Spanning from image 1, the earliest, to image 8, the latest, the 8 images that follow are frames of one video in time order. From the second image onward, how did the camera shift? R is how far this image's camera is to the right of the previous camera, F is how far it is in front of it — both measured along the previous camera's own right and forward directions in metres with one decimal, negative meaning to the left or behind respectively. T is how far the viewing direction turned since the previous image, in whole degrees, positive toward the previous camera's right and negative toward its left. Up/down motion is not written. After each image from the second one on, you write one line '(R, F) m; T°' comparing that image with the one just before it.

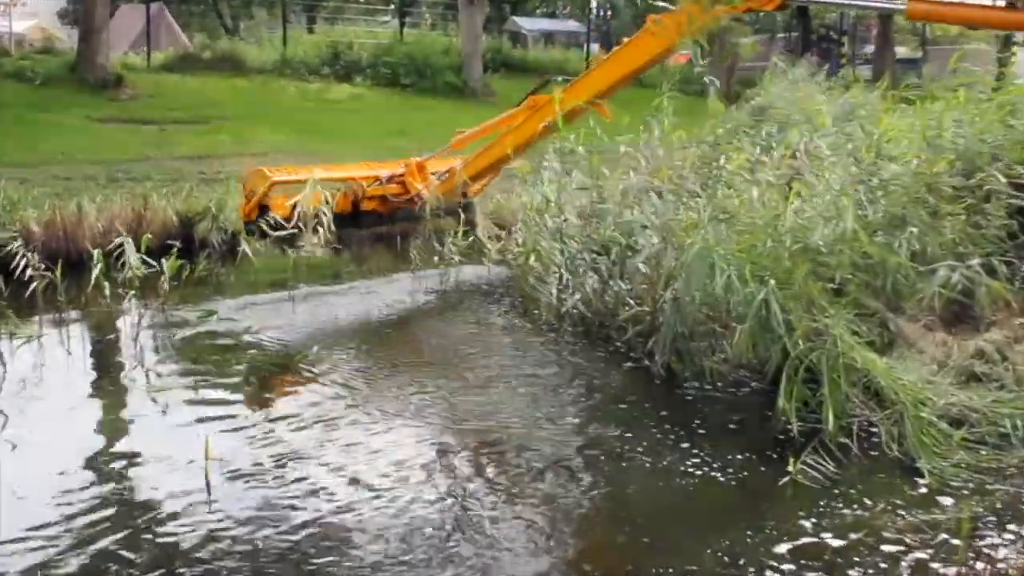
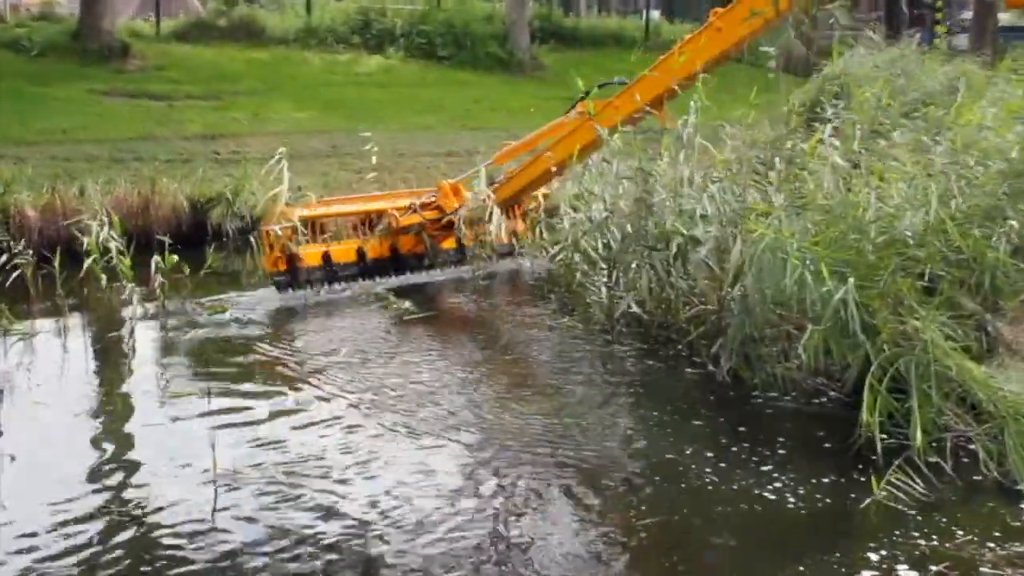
(0.0, +0.5) m; -1°
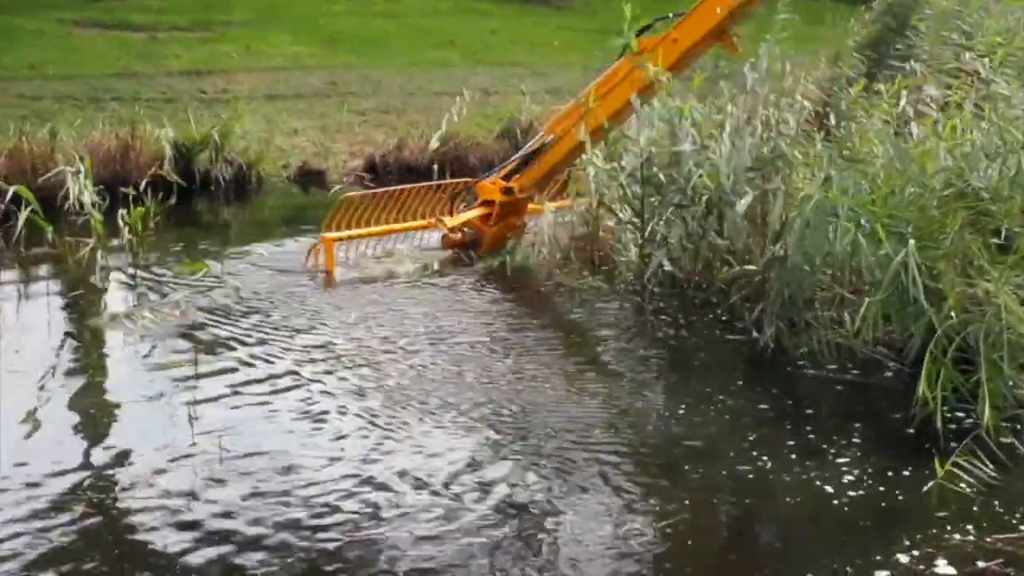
(-0.1, +0.5) m; 0°
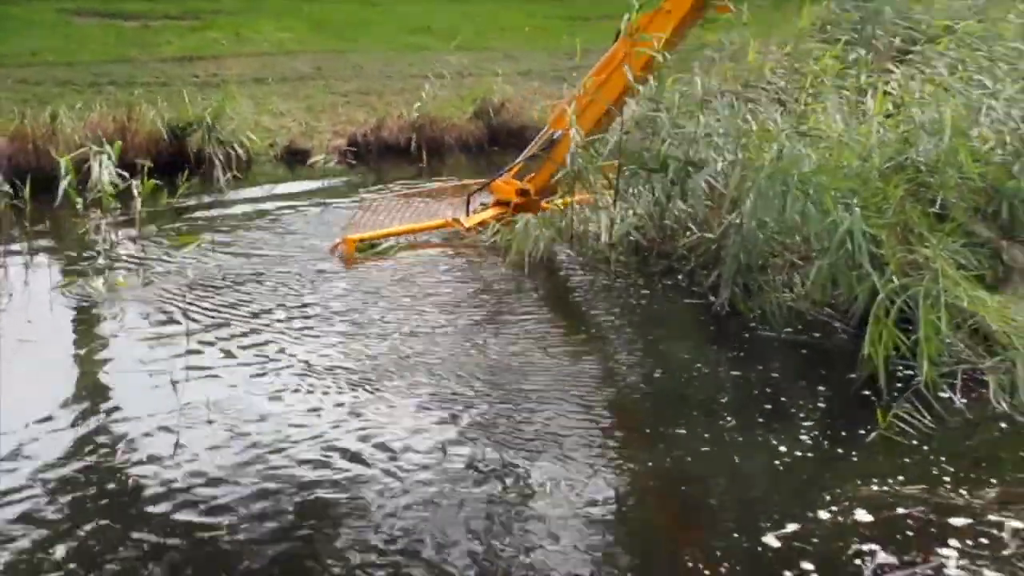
(0.0, -0.3) m; +1°
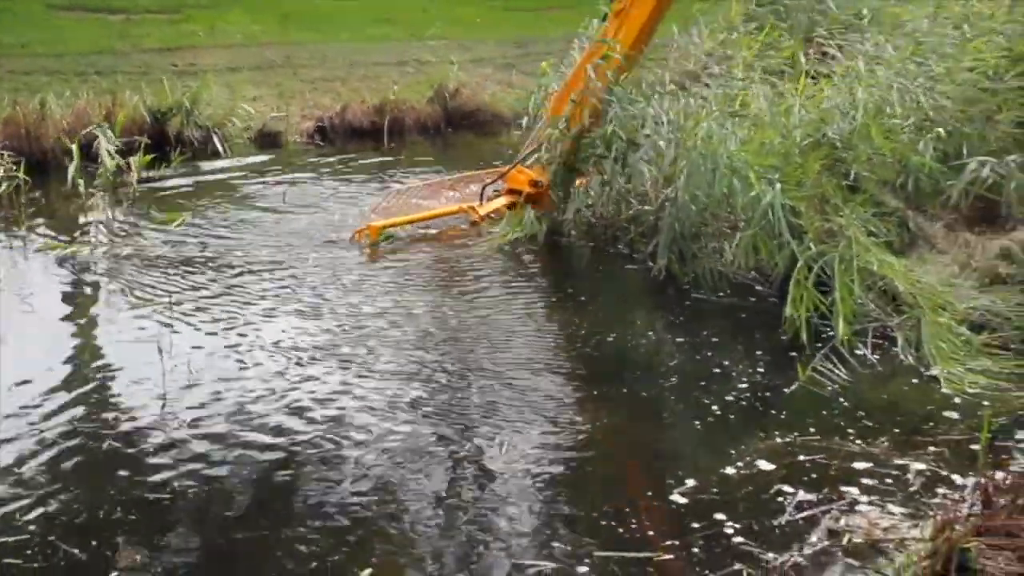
(-0.1, -0.4) m; +3°
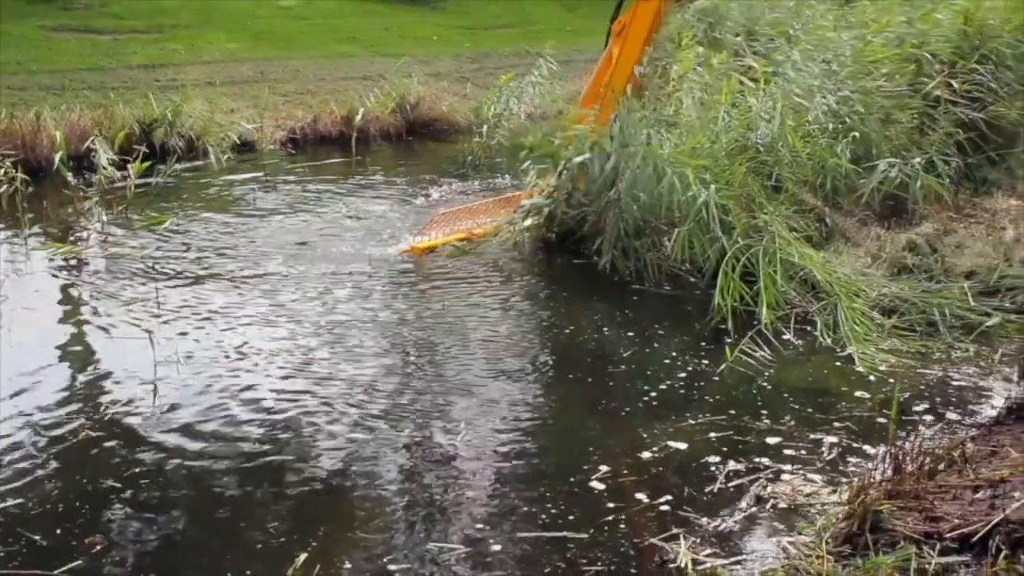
(-0.2, -0.5) m; +3°
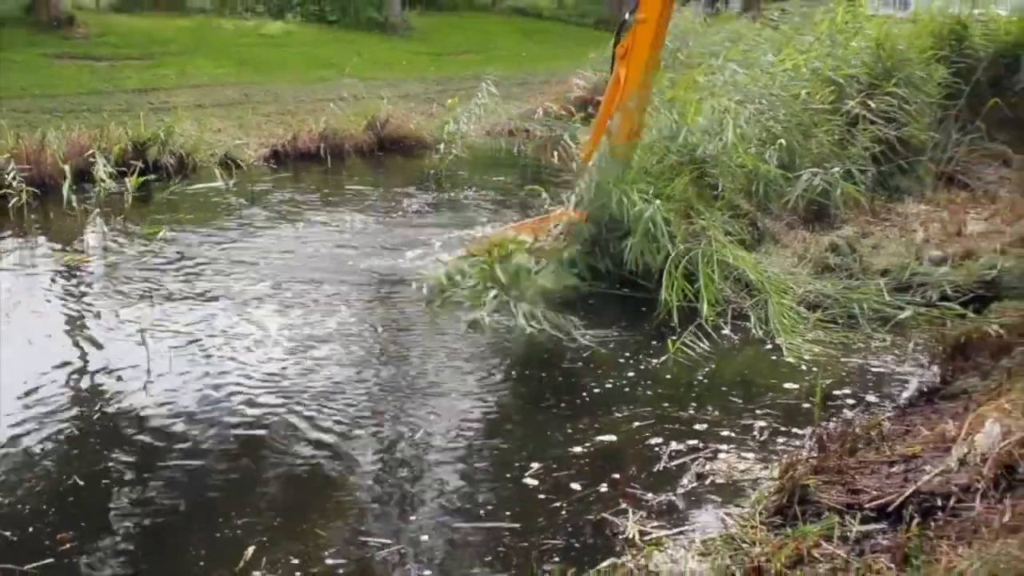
(-0.2, -0.5) m; +3°
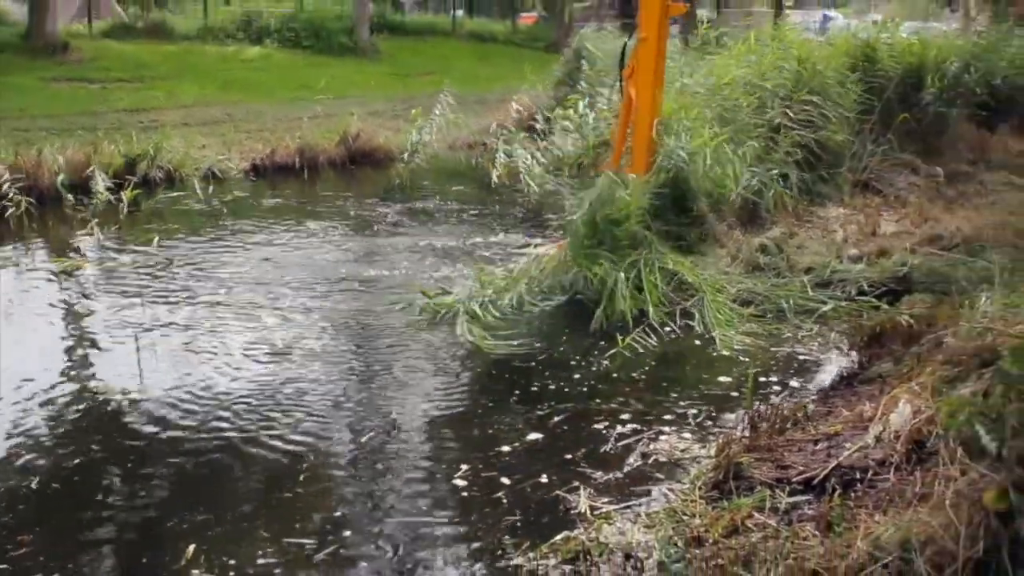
(-0.3, -0.6) m; +4°
